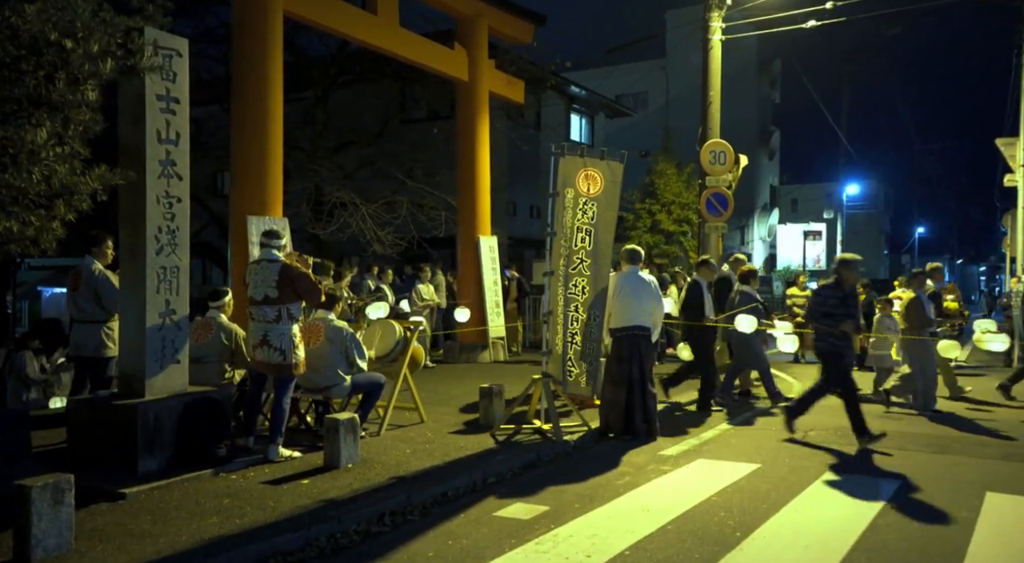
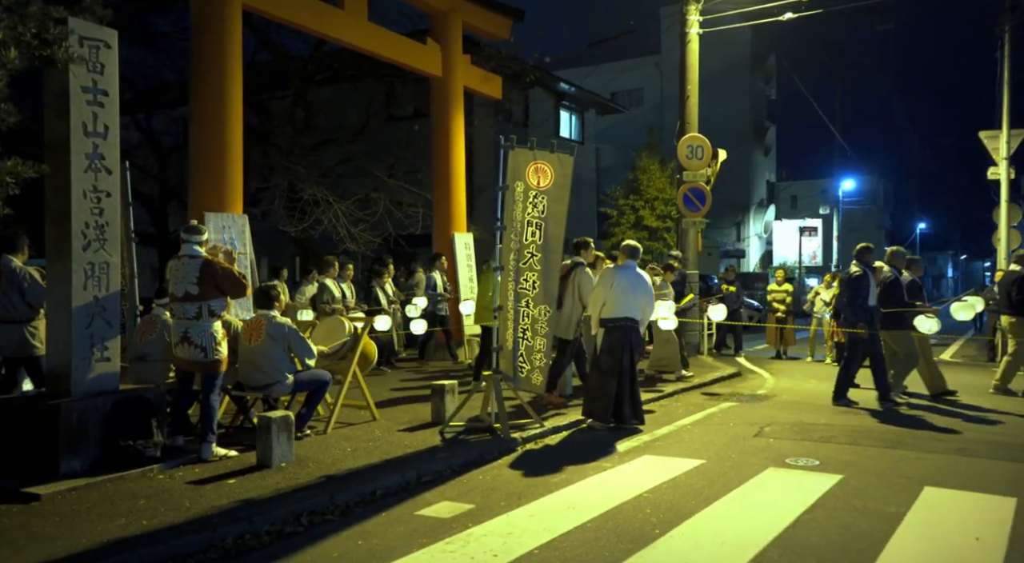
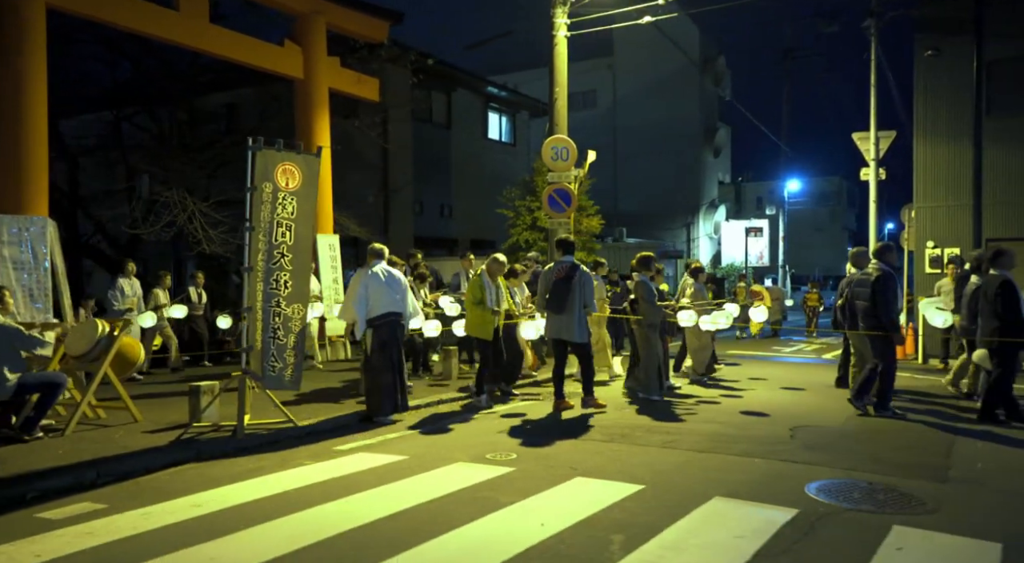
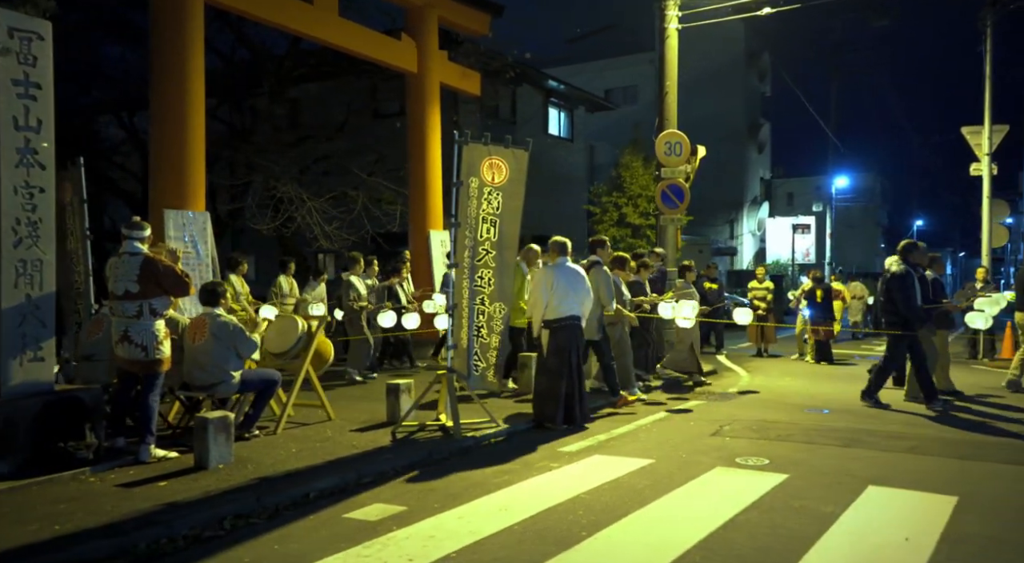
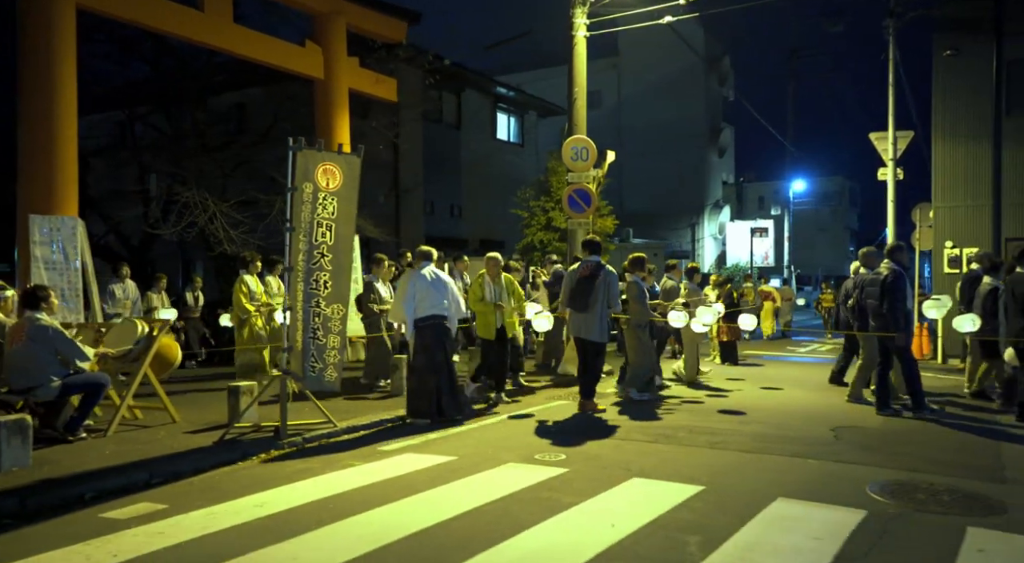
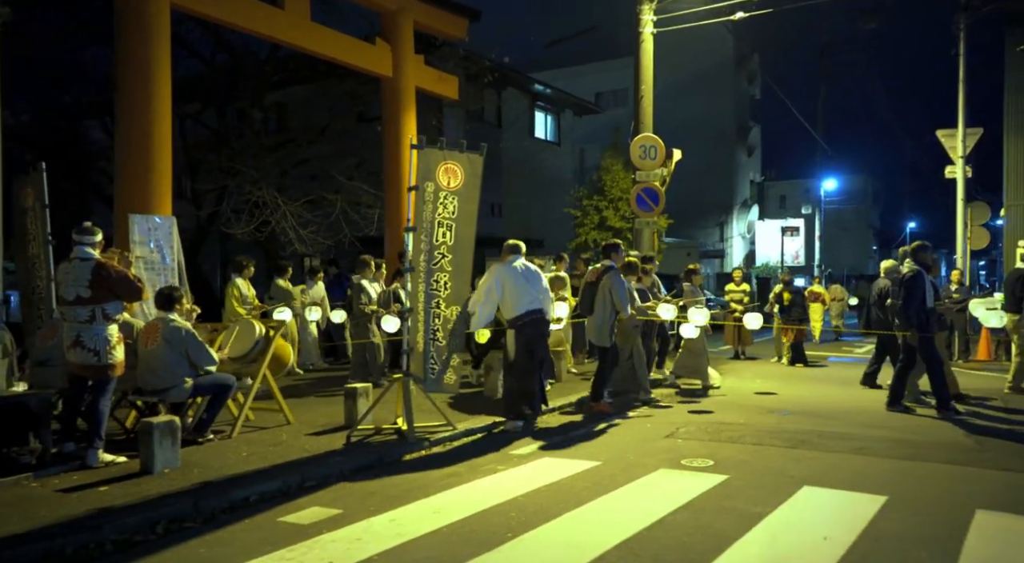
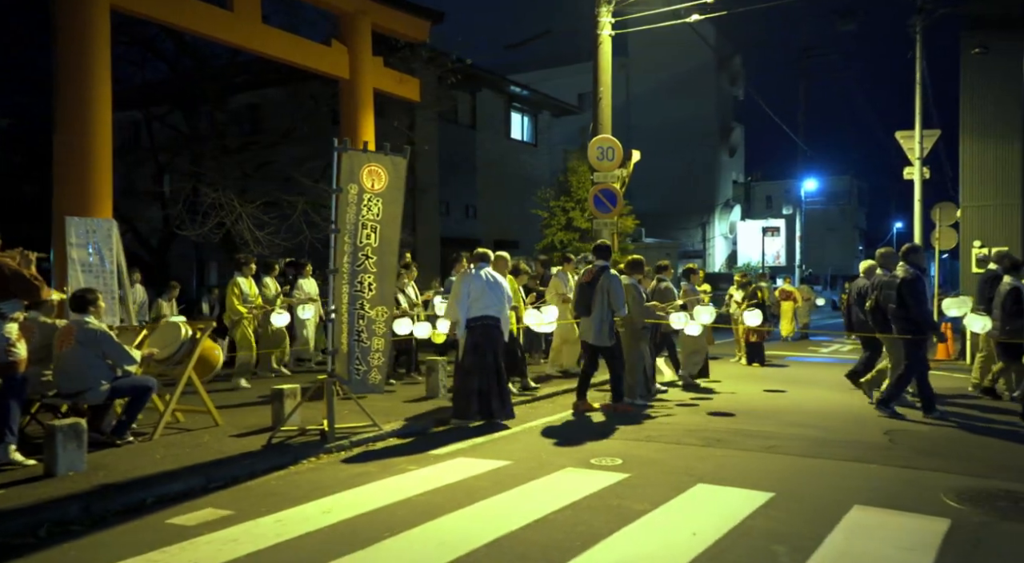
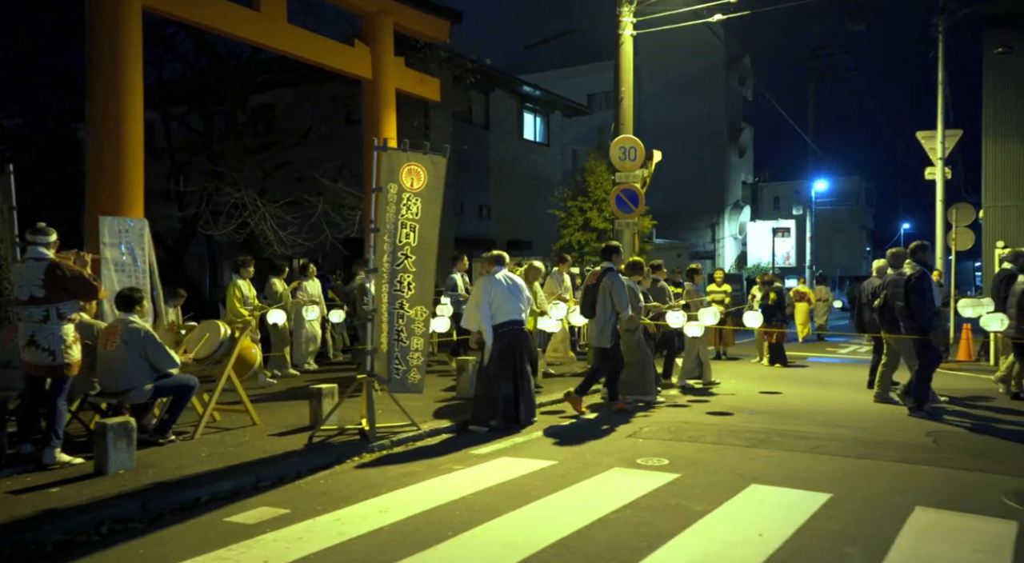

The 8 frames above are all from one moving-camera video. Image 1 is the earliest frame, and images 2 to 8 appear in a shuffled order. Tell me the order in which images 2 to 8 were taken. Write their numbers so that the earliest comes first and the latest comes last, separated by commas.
2, 4, 6, 8, 7, 5, 3
